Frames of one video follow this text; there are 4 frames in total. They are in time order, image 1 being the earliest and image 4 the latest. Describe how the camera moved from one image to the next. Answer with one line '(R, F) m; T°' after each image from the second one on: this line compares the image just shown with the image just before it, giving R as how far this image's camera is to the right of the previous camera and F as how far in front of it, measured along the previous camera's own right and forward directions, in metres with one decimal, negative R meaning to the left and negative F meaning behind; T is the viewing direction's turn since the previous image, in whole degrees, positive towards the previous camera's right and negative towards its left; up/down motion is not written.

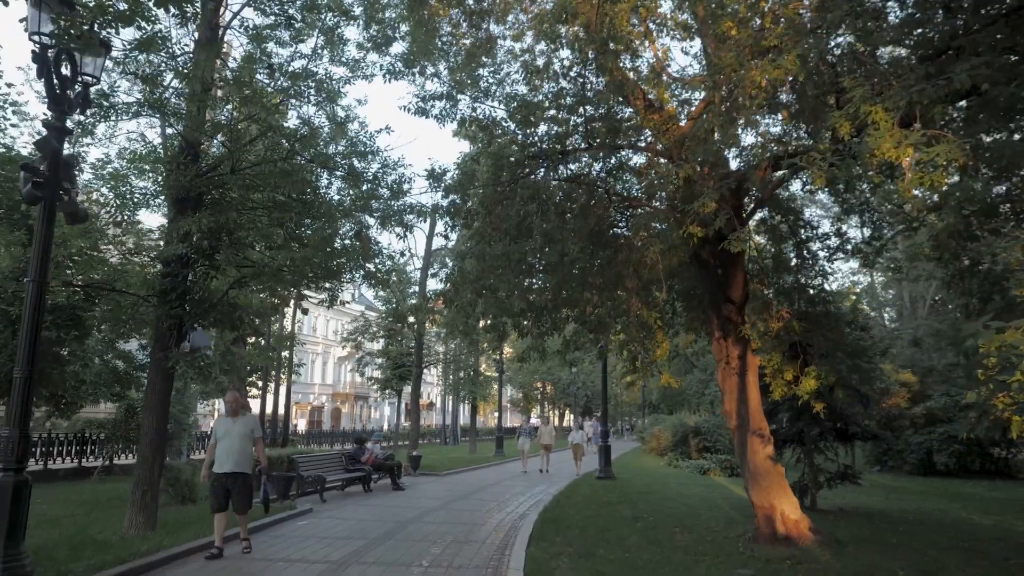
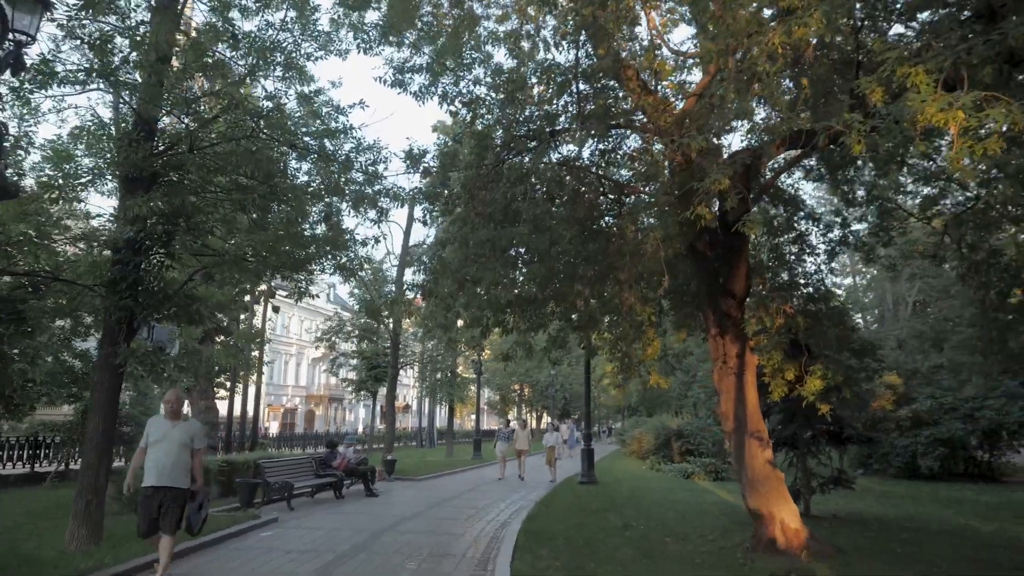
(-0.1, +0.8) m; +2°
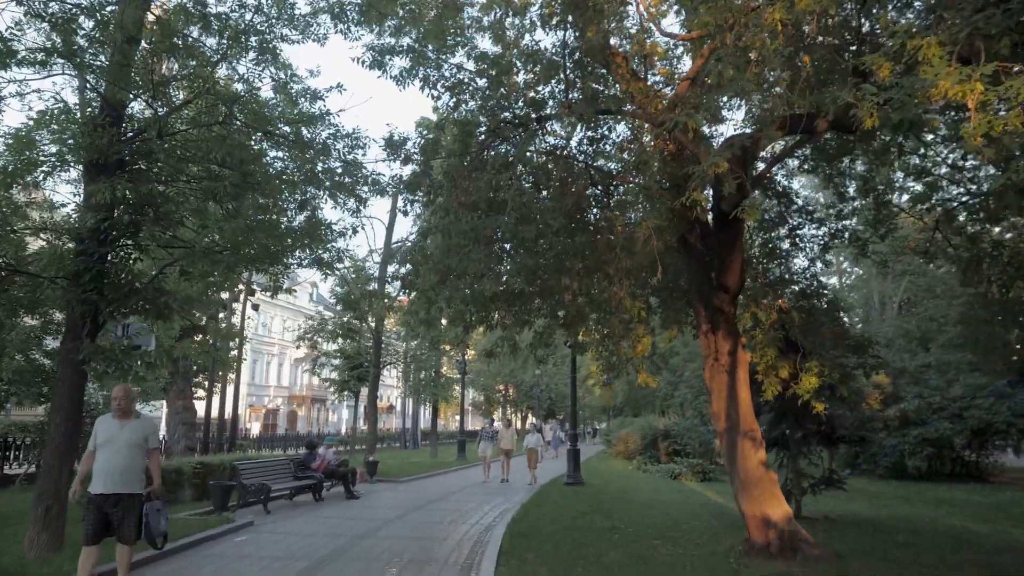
(0.0, +0.4) m; +1°
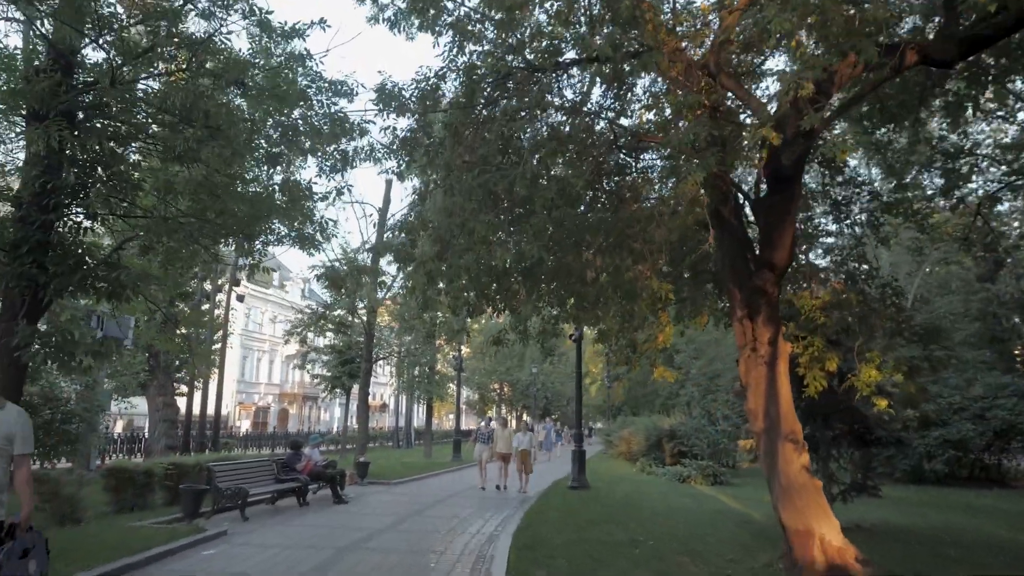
(-0.2, +1.4) m; 0°
